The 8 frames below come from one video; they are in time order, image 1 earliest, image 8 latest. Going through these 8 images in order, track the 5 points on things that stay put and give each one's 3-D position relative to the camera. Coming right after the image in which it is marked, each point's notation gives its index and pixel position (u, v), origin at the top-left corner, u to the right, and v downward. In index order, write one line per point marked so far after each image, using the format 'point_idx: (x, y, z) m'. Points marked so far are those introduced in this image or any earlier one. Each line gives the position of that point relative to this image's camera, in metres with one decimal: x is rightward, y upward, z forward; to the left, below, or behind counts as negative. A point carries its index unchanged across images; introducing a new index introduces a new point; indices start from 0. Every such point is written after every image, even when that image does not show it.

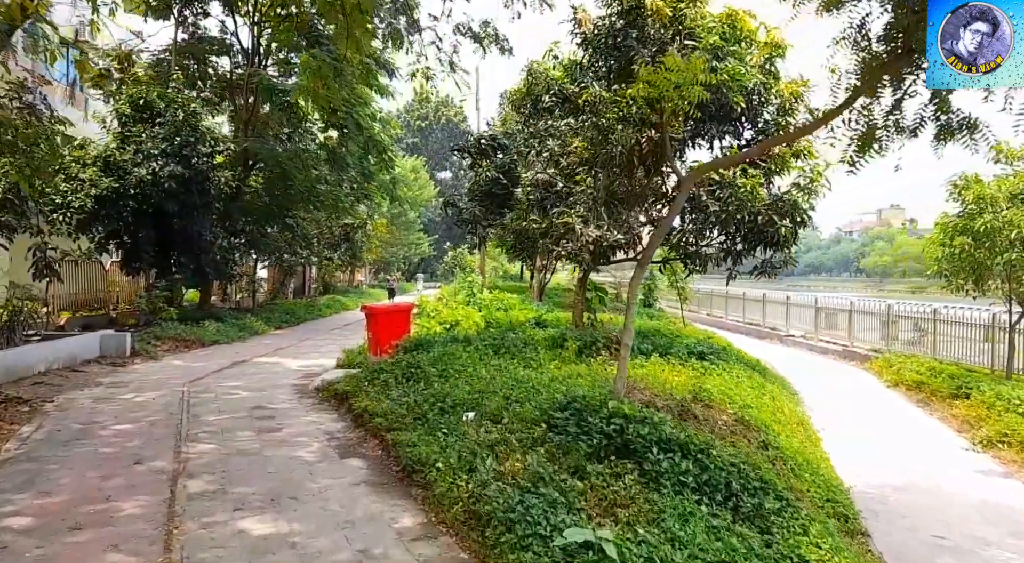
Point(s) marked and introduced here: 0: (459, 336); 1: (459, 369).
0: (-0.7, -0.8, +8.8) m
1: (-0.6, -1.0, +7.1) m
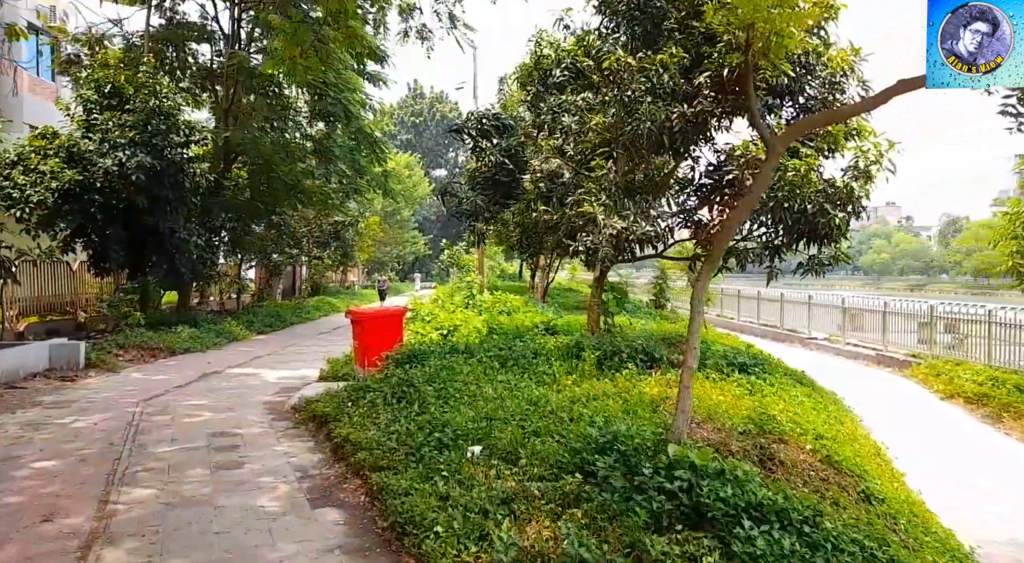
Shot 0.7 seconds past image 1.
0: (-0.6, -0.8, +7.7) m
1: (-0.5, -1.0, +5.9) m
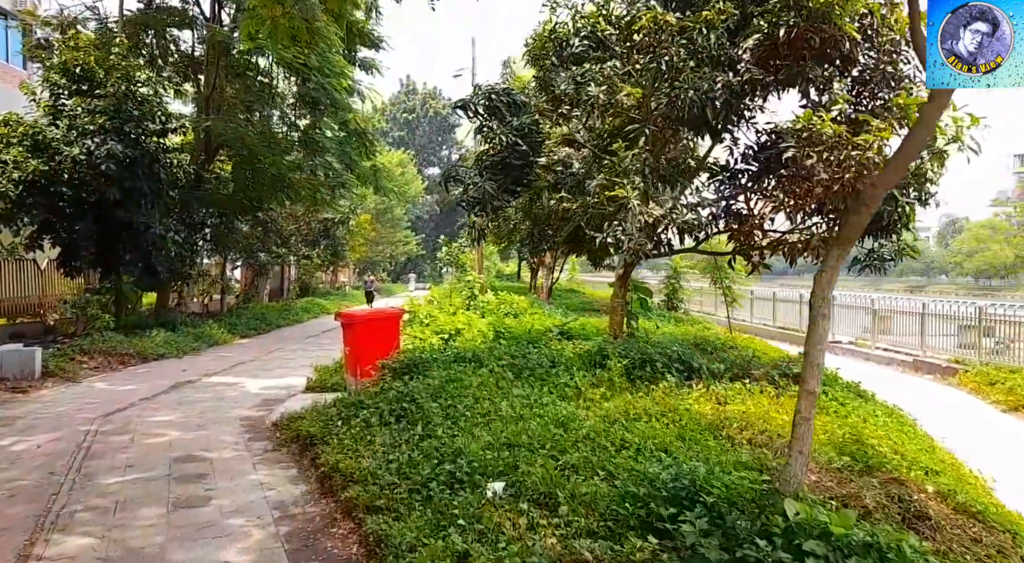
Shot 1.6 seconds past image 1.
0: (-0.5, -0.7, +6.8) m
1: (-0.3, -1.0, +5.0) m
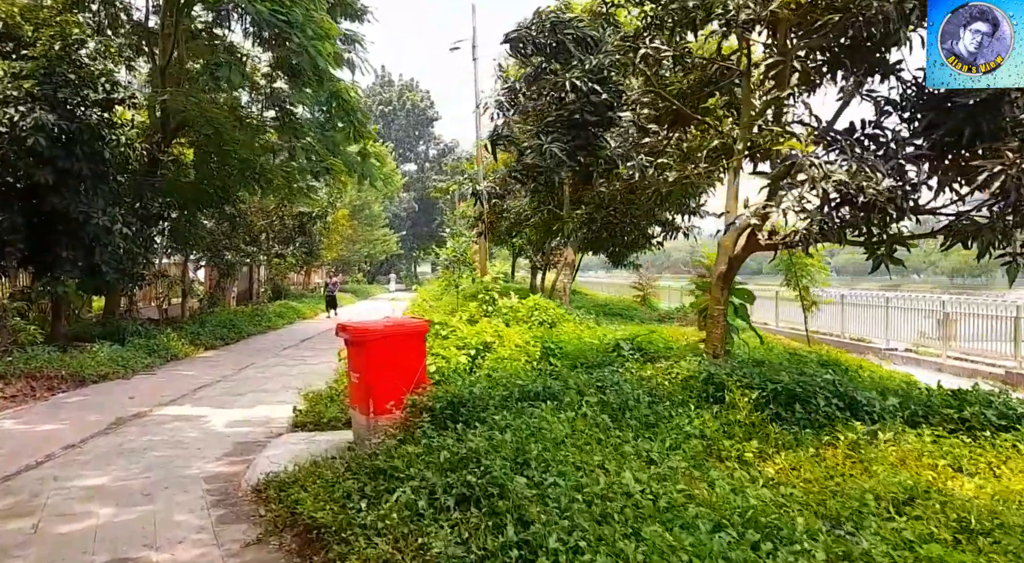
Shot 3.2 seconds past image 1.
0: (+0.1, -0.8, +4.9) m
1: (+0.3, -1.0, +3.1) m
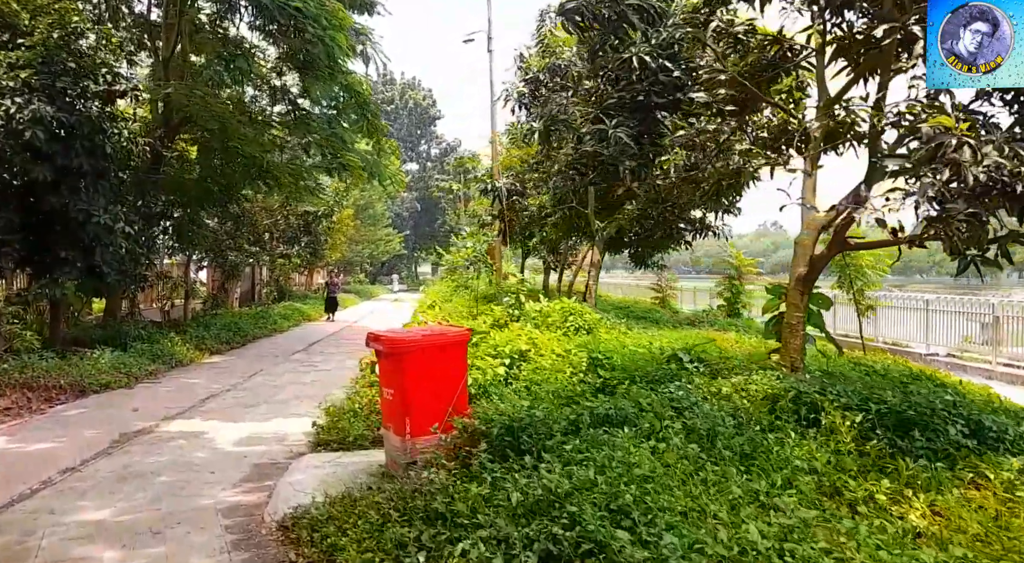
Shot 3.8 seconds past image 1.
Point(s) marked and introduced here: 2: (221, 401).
0: (+0.5, -0.8, +4.3) m
1: (+0.7, -1.0, +2.5) m
2: (-3.6, -1.5, +8.1) m
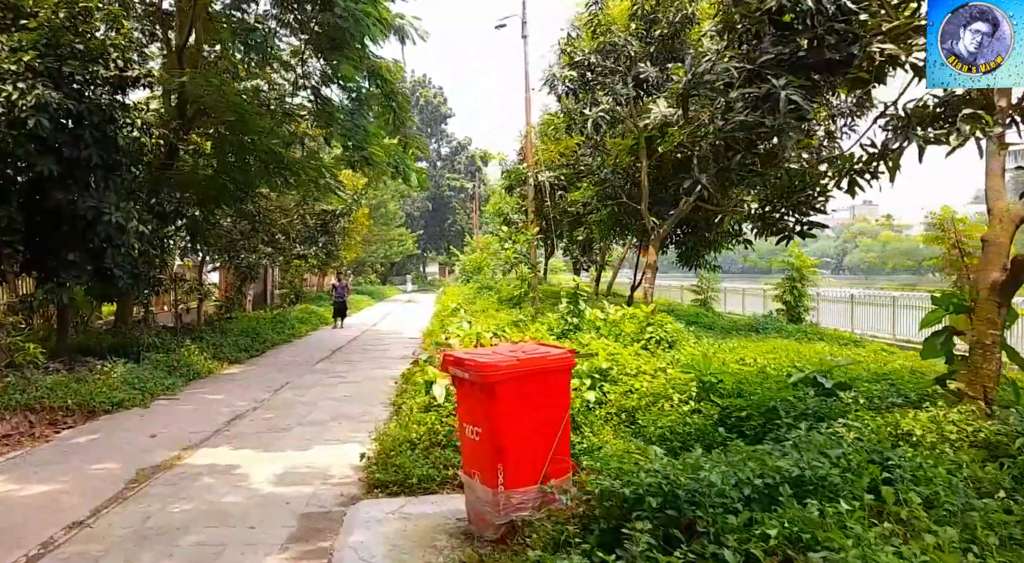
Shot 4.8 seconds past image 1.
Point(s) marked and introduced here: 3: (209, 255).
0: (+1.2, -0.9, +3.3) m
1: (+1.4, -1.1, +1.5) m
2: (-2.9, -1.5, +7.1) m
3: (-7.4, +0.6, +16.0) m
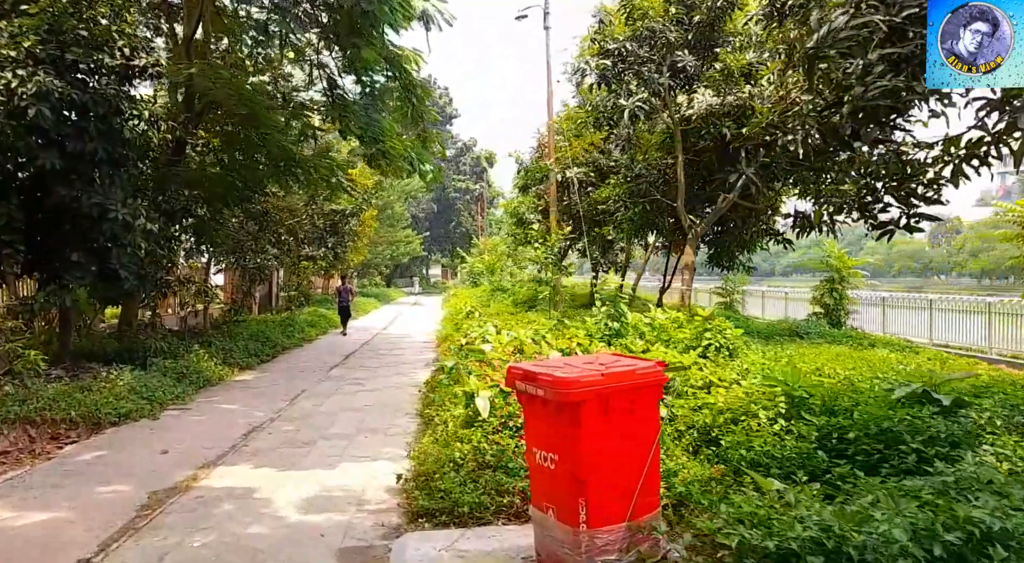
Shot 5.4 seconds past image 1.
0: (+1.6, -0.9, +2.7) m
1: (+1.8, -1.1, +1.0) m
2: (-2.5, -1.6, +6.5) m
3: (-7.0, +0.6, +15.5) m
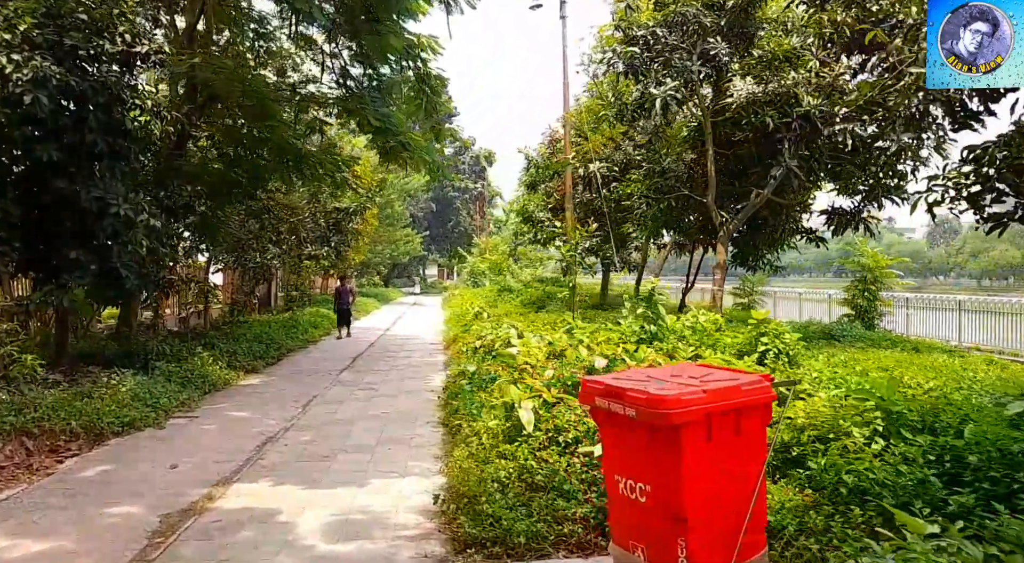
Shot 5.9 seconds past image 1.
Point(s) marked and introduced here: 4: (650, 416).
0: (+1.9, -0.9, +2.2) m
1: (+2.2, -1.1, +0.5) m
2: (-2.1, -1.6, +6.0) m
3: (-6.7, +0.6, +15.0) m
4: (+0.6, -0.5, +2.7) m
